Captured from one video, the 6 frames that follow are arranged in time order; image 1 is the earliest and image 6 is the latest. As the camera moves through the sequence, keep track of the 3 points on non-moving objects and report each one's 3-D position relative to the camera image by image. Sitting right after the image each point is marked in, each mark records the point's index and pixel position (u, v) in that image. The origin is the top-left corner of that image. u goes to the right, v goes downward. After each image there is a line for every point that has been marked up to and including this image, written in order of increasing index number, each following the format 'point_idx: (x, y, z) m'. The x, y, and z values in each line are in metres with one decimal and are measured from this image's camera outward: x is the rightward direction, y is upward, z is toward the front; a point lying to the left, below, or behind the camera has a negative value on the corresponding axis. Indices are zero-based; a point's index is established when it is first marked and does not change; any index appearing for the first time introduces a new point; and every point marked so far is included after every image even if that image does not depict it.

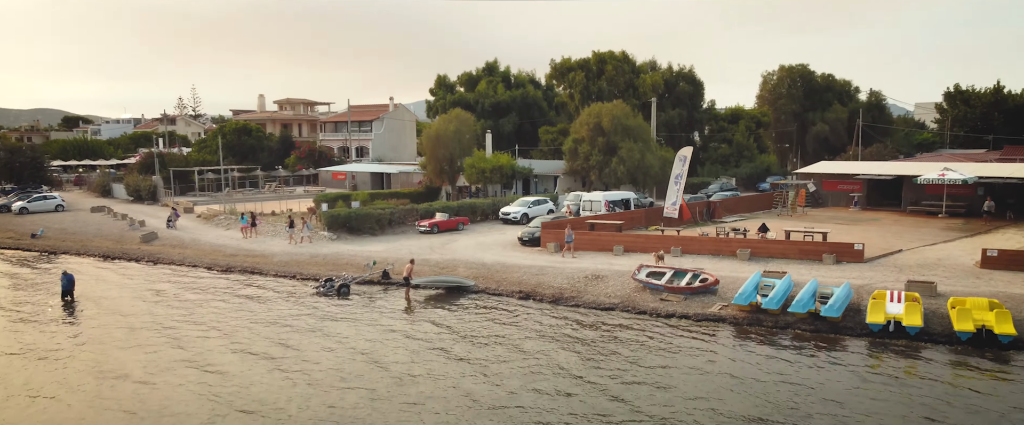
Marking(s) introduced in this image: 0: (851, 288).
0: (+9.4, -2.1, +18.5) m
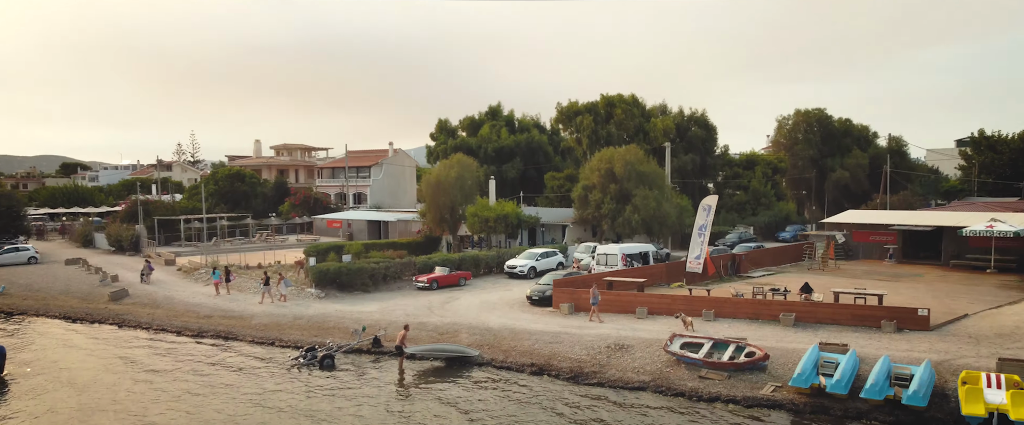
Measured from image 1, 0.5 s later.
0: (+9.6, -3.5, +15.4) m
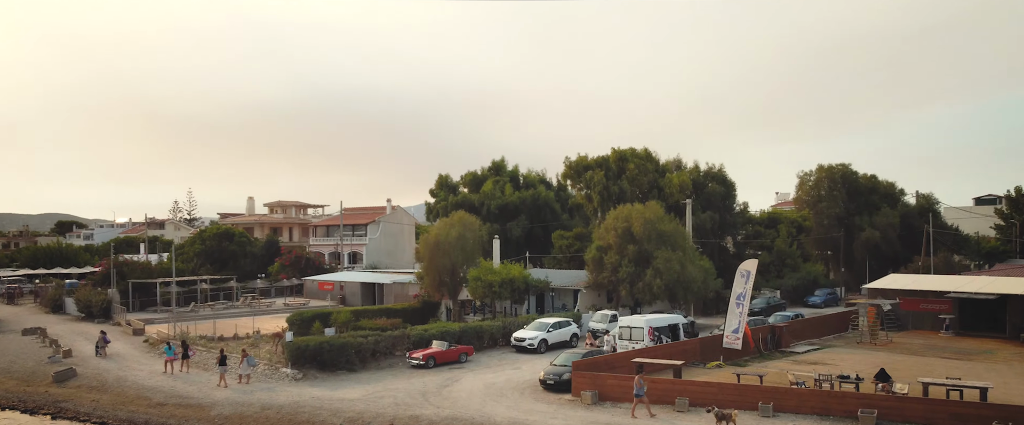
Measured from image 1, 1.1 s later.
0: (+10.0, -4.9, +11.5) m
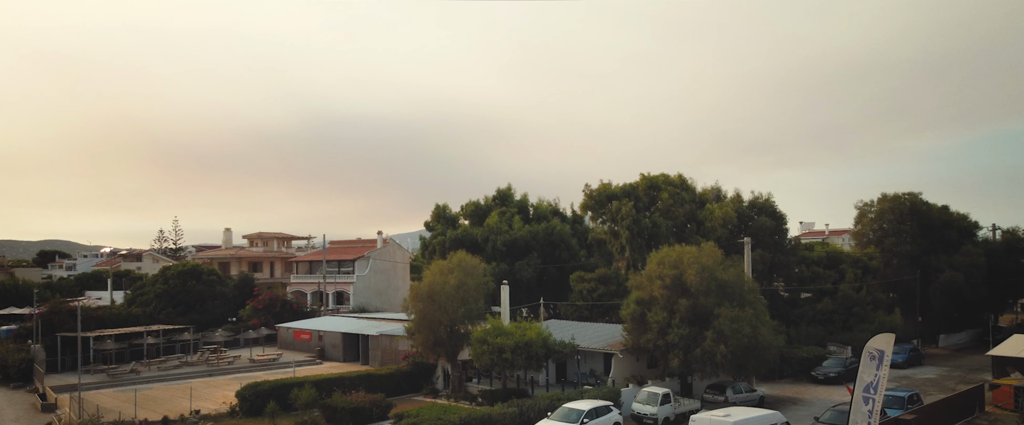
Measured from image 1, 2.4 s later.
0: (+10.6, -5.7, +3.7) m
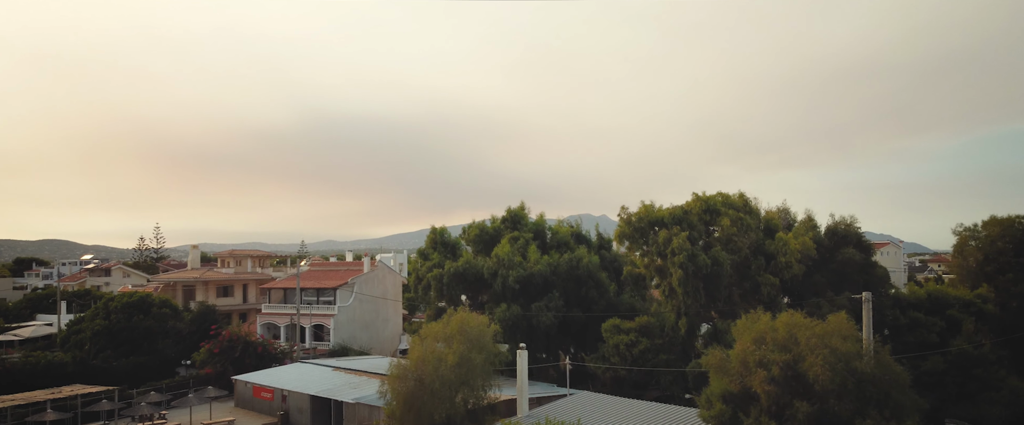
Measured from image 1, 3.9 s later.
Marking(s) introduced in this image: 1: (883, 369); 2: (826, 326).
0: (+11.3, -7.1, -5.1) m
1: (+9.7, -4.0, +17.2) m
2: (+8.0, -2.9, +17.1) m
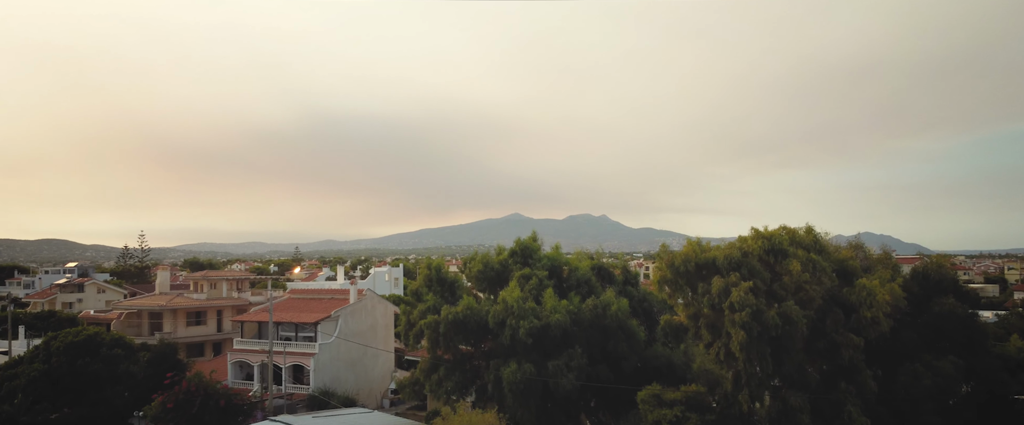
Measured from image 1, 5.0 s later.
0: (+11.8, -8.6, -11.4) m
1: (+10.1, -5.5, +10.9) m
2: (+8.5, -4.4, +10.7) m
